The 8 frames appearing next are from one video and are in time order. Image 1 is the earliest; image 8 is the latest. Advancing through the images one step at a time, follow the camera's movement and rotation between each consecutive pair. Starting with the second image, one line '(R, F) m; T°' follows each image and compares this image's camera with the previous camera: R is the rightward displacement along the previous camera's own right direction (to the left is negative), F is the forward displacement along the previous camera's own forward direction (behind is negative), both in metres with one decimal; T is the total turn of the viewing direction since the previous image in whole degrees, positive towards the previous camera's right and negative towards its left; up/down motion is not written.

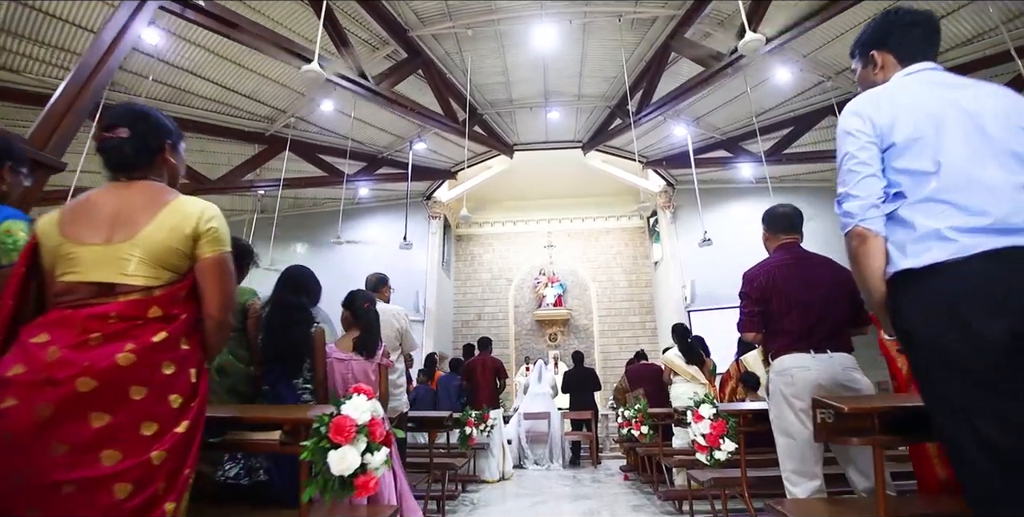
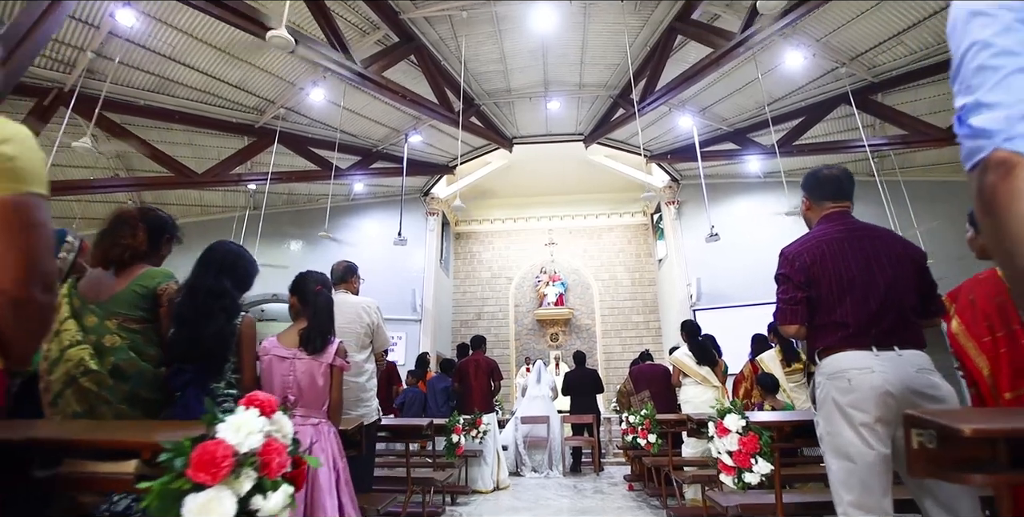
(0.0, +0.2) m; 0°
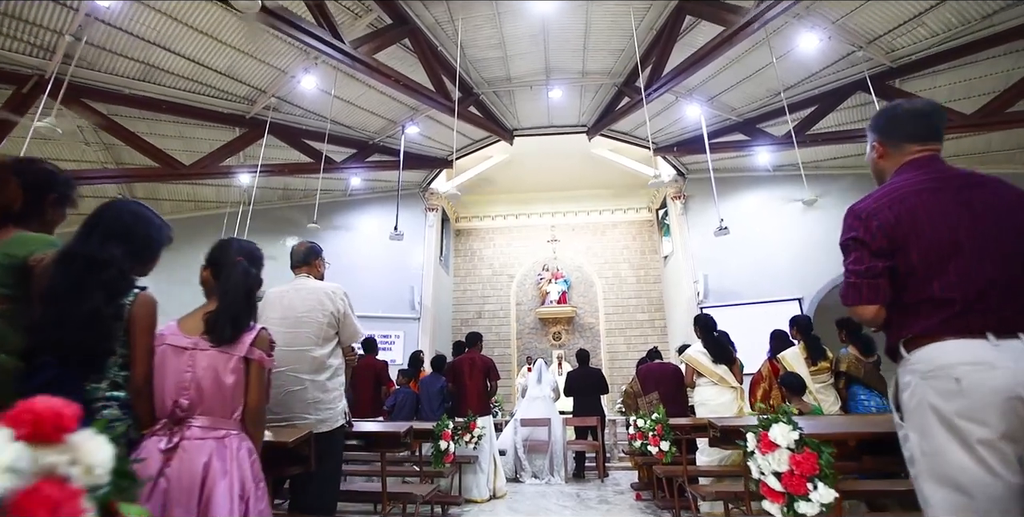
(0.0, +0.2) m; 0°
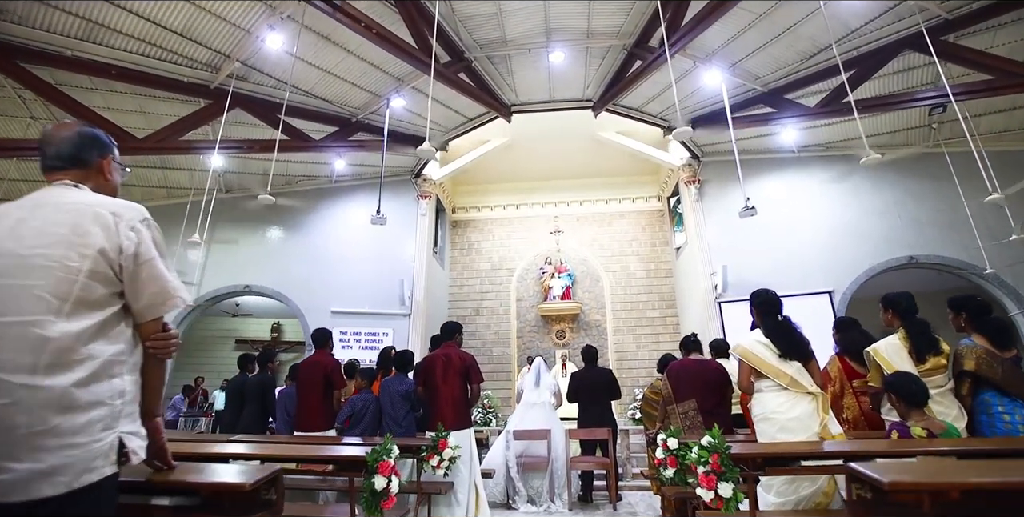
(+0.1, +0.7) m; -1°
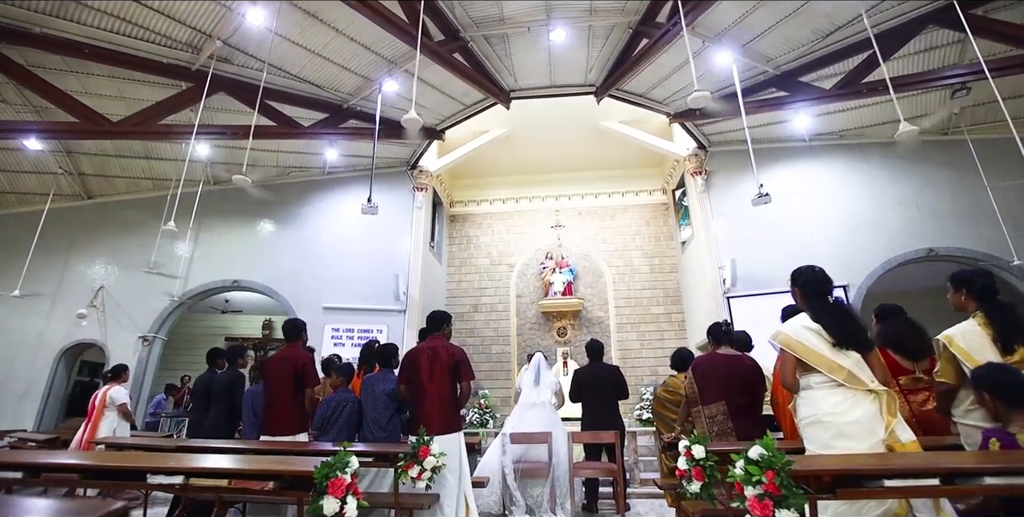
(0.0, +0.3) m; 0°
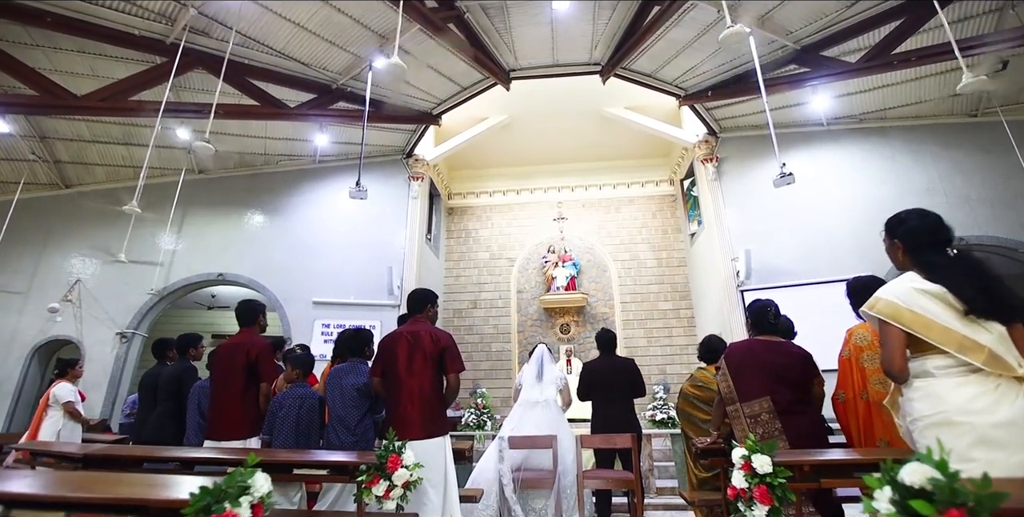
(0.0, +0.4) m; 0°
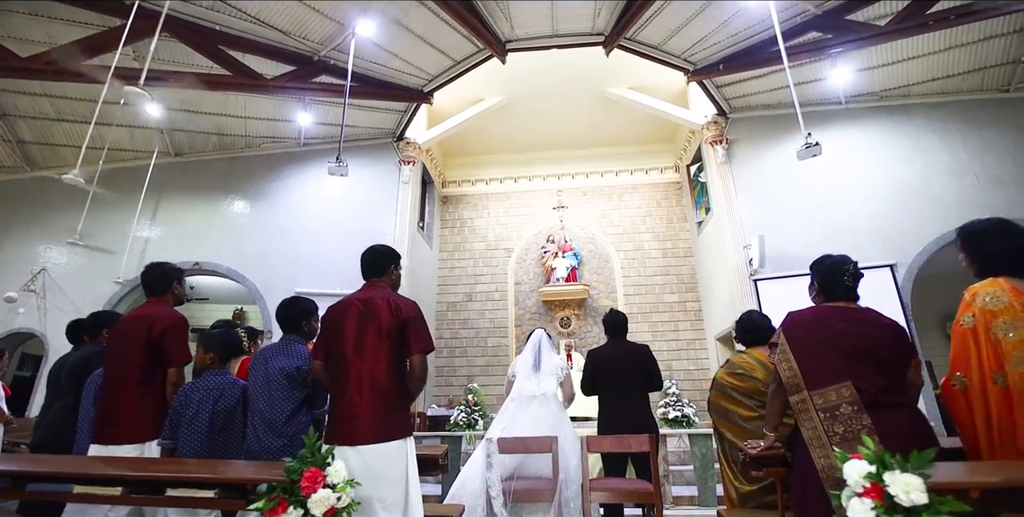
(0.0, +0.4) m; 0°
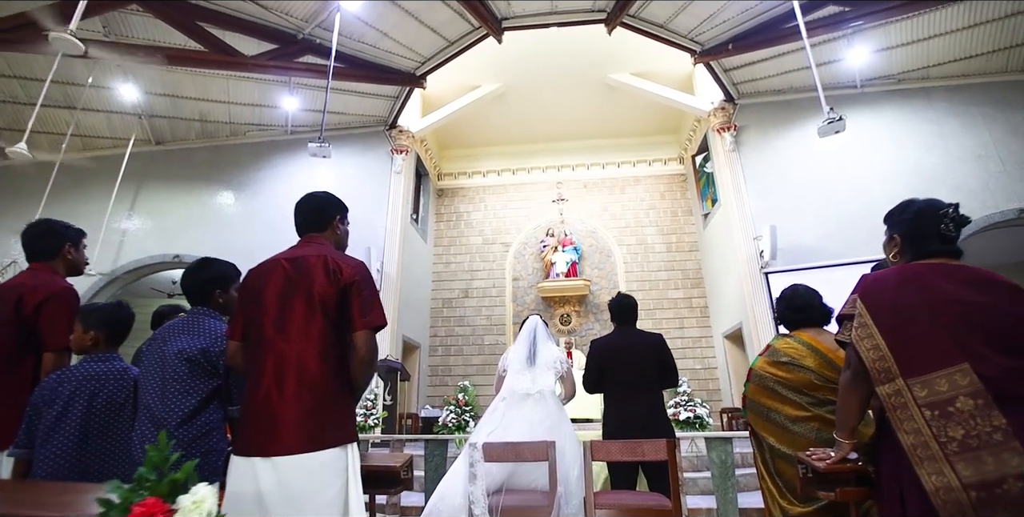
(0.0, +0.3) m; 0°
